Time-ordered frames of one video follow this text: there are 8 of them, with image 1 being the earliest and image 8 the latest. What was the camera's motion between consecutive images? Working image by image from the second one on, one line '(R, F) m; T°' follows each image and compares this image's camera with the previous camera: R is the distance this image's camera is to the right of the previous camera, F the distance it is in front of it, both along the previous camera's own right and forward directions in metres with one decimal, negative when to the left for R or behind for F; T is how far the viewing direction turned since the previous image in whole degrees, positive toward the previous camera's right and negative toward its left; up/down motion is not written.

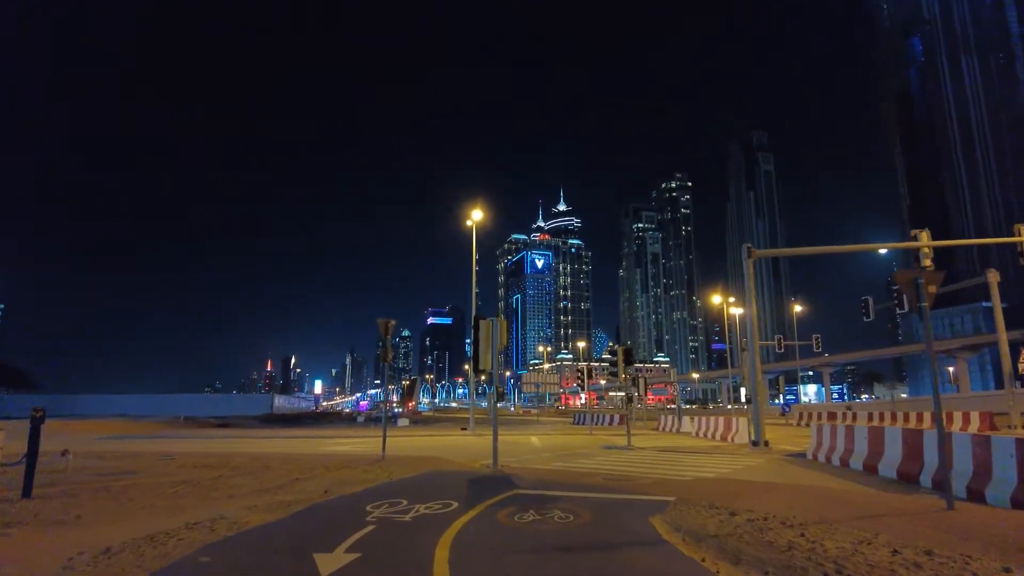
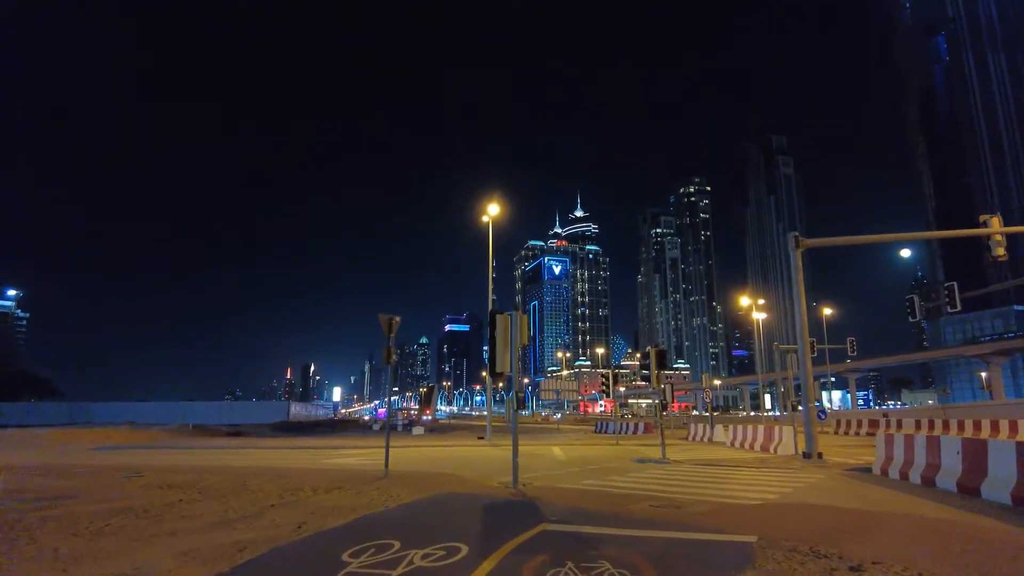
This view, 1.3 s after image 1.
(-0.1, +2.1) m; -2°
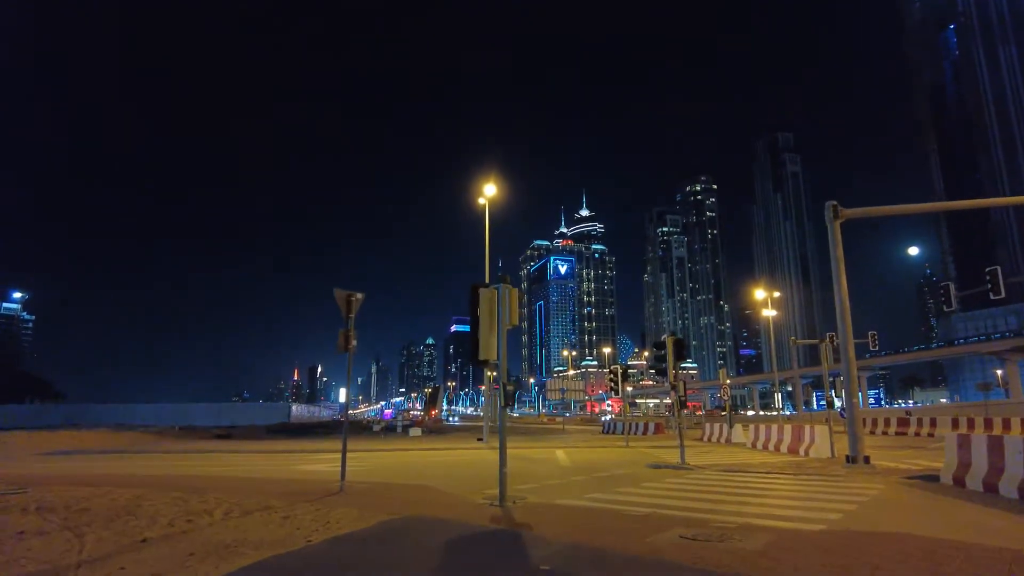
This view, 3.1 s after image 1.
(+0.3, +2.7) m; -1°
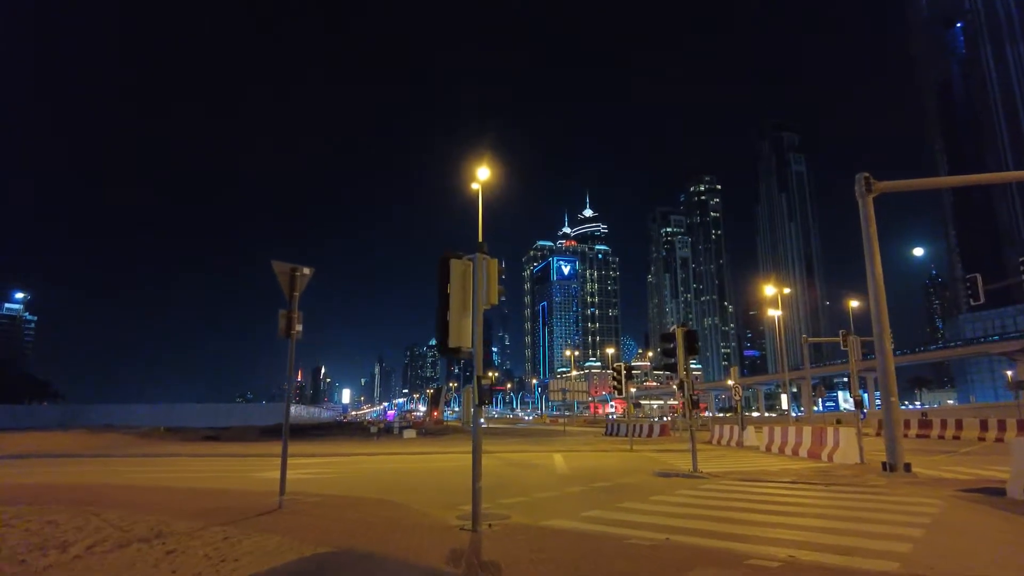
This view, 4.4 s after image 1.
(+0.4, +2.0) m; 0°
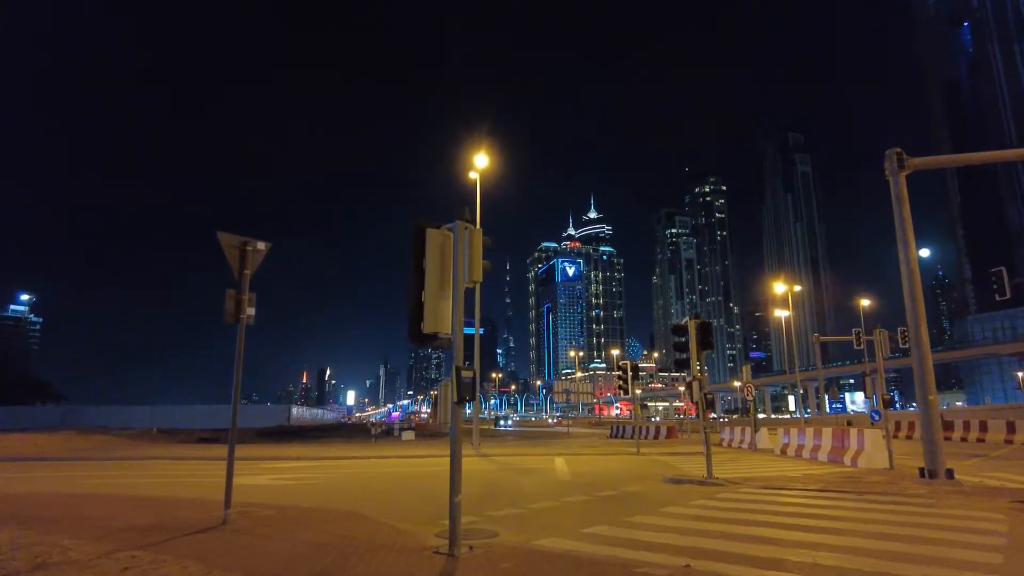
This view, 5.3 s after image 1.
(+0.2, +1.4) m; 0°
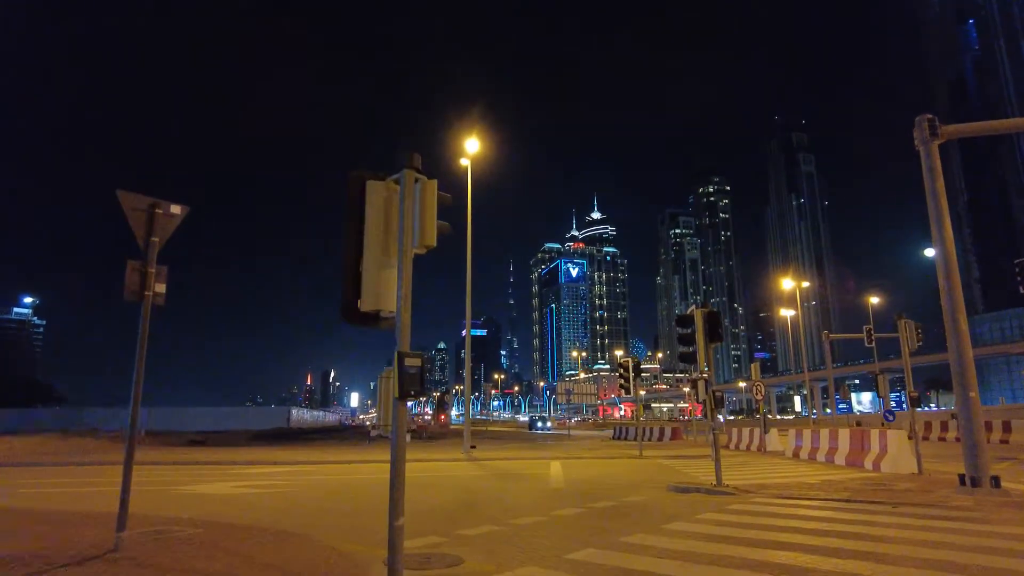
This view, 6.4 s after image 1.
(+0.4, +1.5) m; 0°
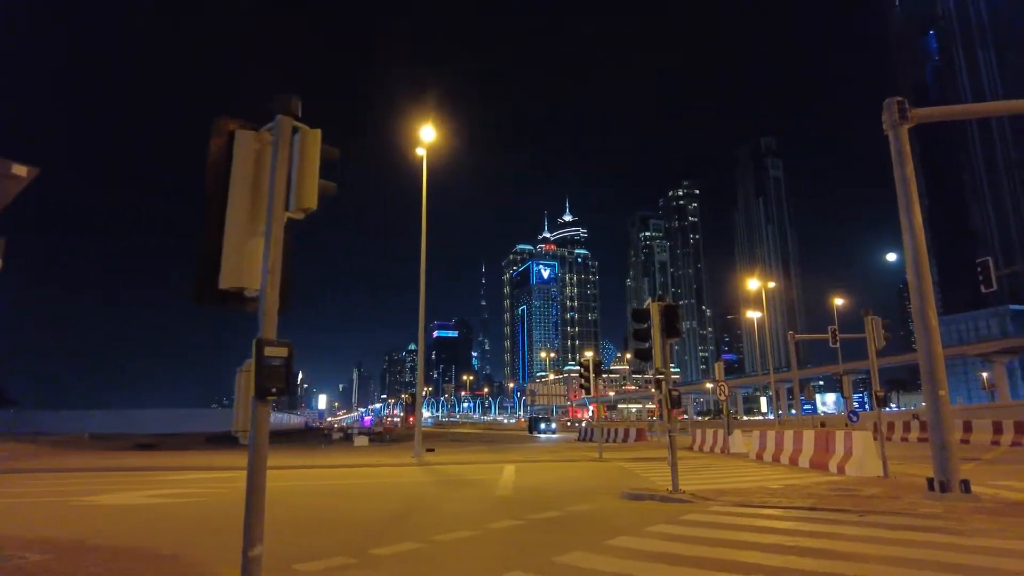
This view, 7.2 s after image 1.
(+0.5, +1.0) m; +3°
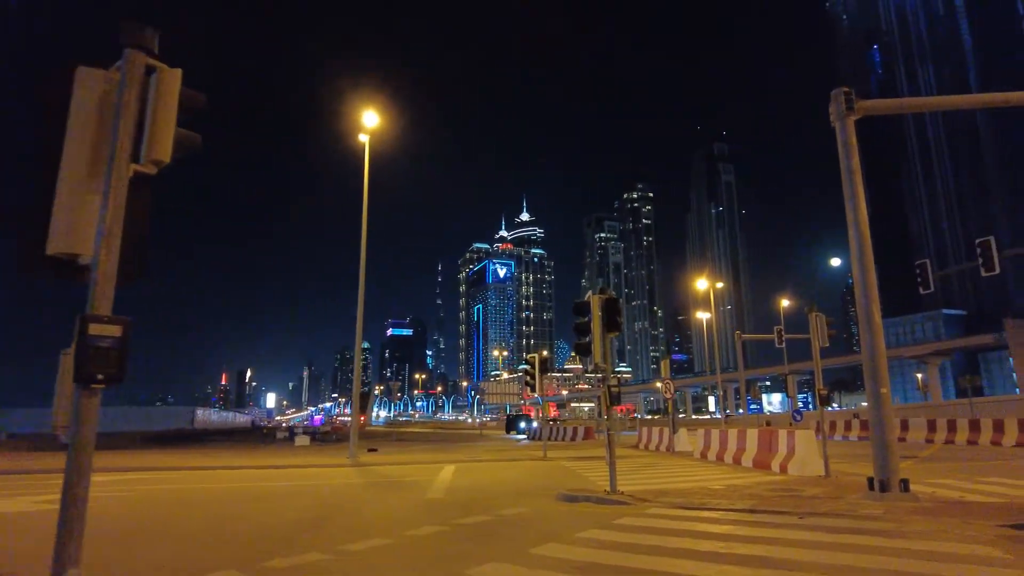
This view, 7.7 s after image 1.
(+0.4, +0.7) m; +4°
